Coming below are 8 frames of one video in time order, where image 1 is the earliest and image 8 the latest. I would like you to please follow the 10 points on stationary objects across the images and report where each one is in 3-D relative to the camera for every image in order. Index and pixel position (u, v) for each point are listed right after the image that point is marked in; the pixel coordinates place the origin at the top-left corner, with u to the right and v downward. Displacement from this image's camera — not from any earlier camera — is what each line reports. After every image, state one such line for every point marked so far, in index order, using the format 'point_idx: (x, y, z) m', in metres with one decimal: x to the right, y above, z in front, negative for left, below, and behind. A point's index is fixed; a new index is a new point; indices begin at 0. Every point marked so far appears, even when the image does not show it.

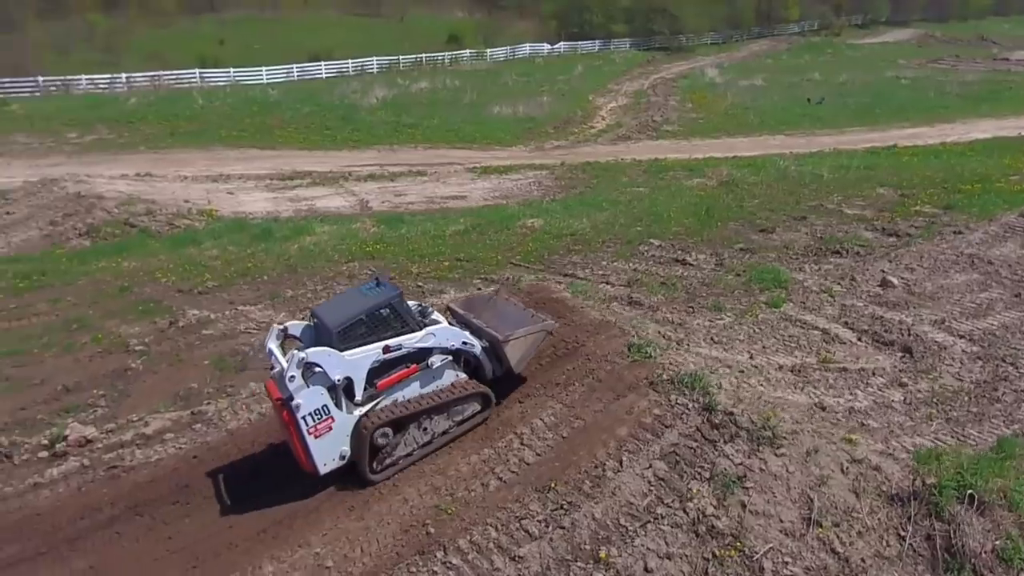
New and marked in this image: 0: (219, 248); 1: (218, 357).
0: (-6.7, +0.9, +18.6) m
1: (-4.7, -1.1, +12.8) m
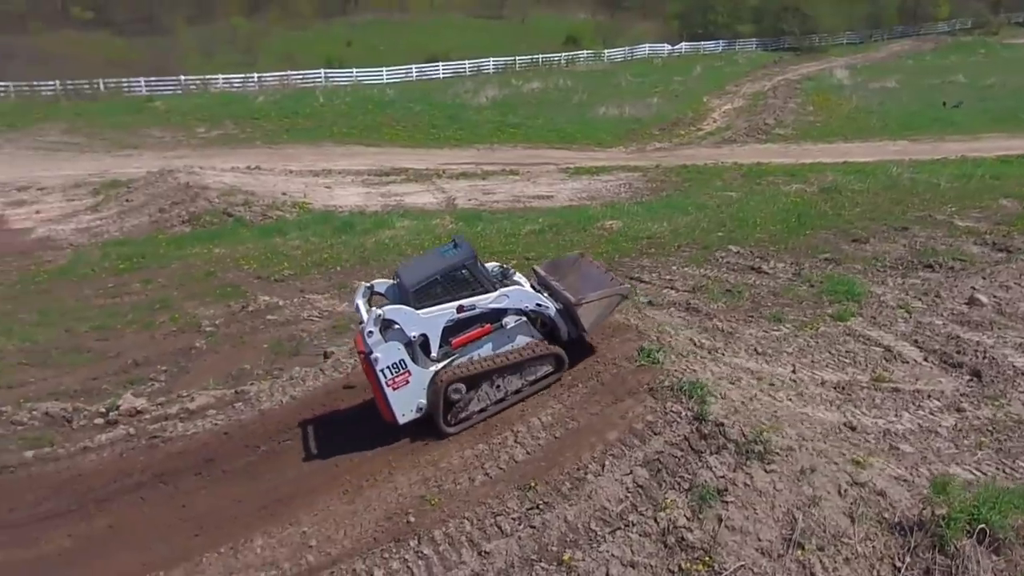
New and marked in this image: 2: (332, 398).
0: (-5.1, +1.2, +19.4) m
1: (-4.0, -0.8, +13.5) m
2: (-2.3, -1.4, +10.1) m
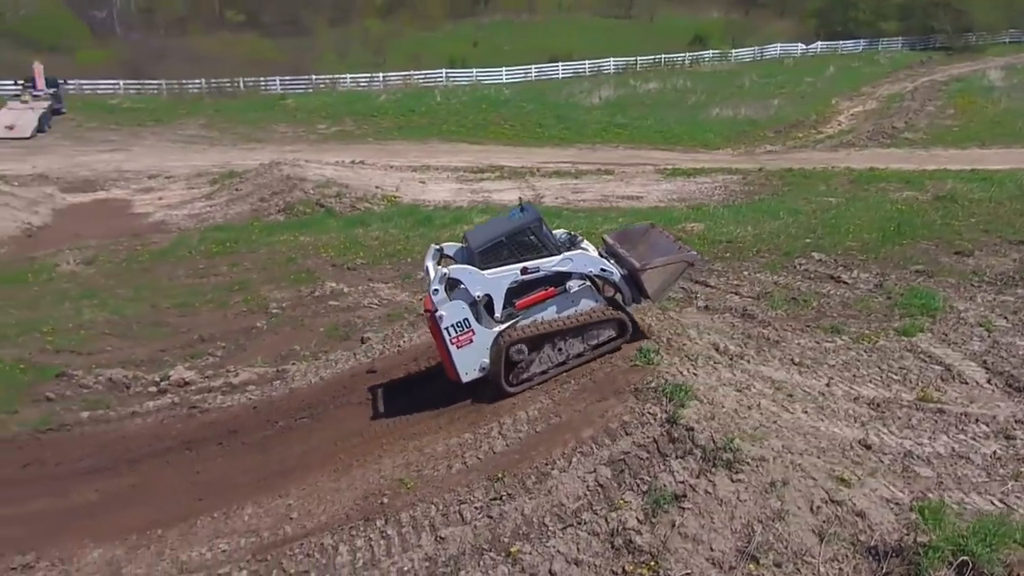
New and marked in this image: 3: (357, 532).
0: (-3.3, +1.4, +20.2) m
1: (-3.2, -0.6, +14.1) m
2: (-2.1, -1.2, +10.5) m
3: (-1.4, -2.2, +7.2) m
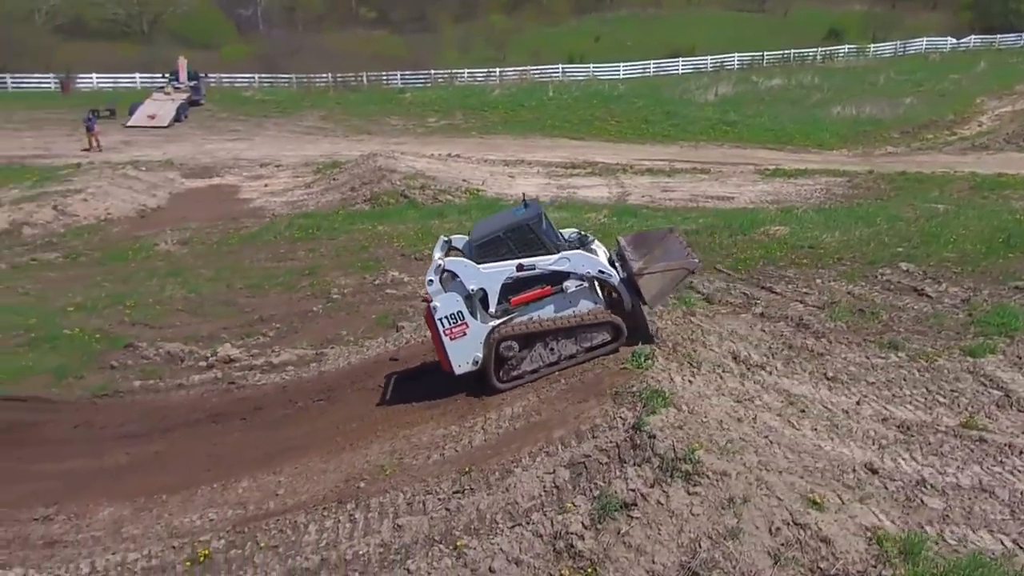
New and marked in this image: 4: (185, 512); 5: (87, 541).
0: (-1.4, +1.7, +20.5) m
1: (-2.4, -0.4, +14.5) m
2: (-1.8, -1.1, +10.8) m
3: (-1.7, -2.1, +7.4) m
4: (-3.2, -2.2, +8.0) m
5: (-4.0, -2.4, +7.6) m
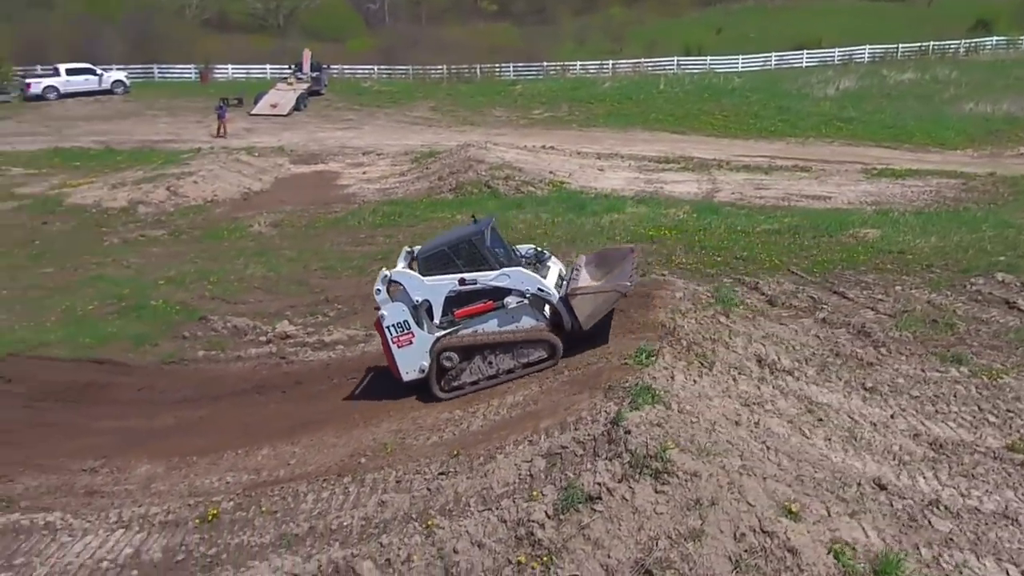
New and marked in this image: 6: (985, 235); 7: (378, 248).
0: (+0.6, +1.9, +20.7) m
1: (-1.4, -0.2, +14.9) m
2: (-1.4, -0.9, +11.1) m
3: (-1.8, -1.9, +7.8) m
4: (-3.2, -2.0, +8.6) m
5: (-4.0, -2.1, +8.3) m
6: (+11.1, +1.2, +18.9) m
7: (-3.1, +0.9, +18.3) m
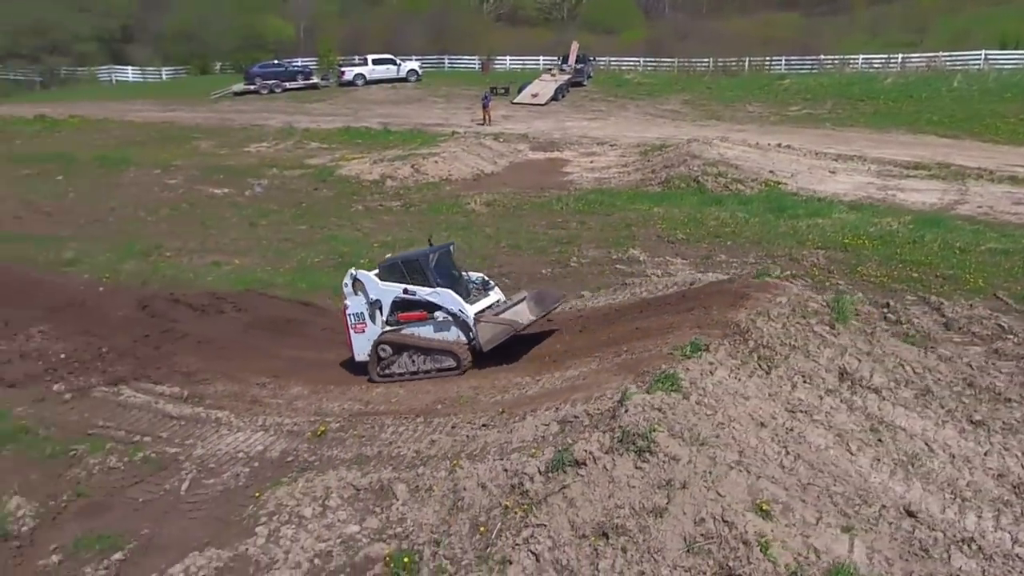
0: (+5.6, +1.9, +20.5) m
1: (+1.7, +0.1, +15.8) m
2: (+0.4, -0.6, +12.2) m
3: (-1.2, -1.5, +9.3) m
4: (-2.3, -1.5, +10.4) m
5: (-3.2, -1.5, +10.5) m
6: (+14.8, +0.2, +15.3) m
7: (+1.3, +1.3, +19.5) m
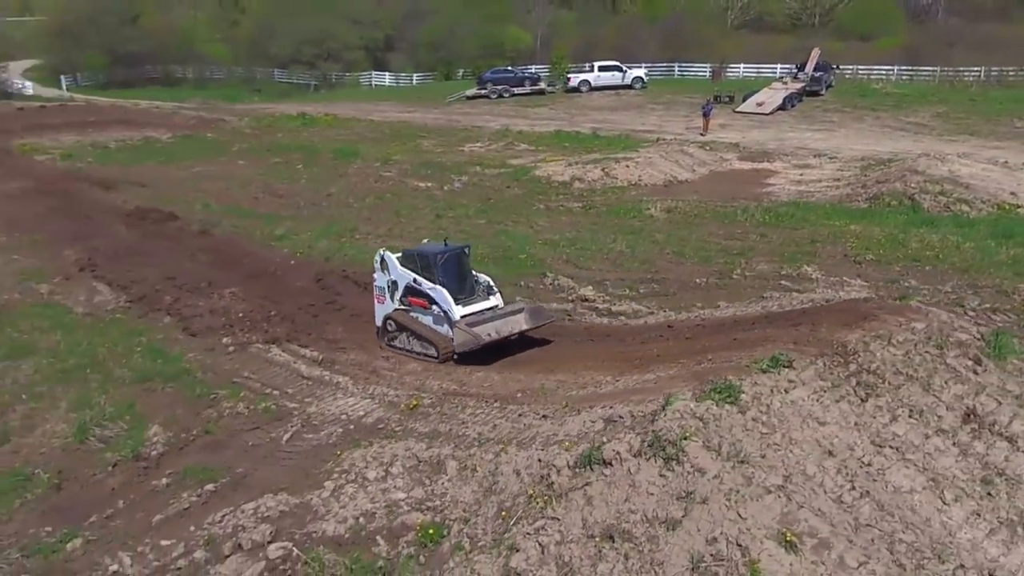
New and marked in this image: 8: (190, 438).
0: (+9.8, +1.2, +18.2) m
1: (+4.6, -0.2, +14.8) m
2: (+2.2, -0.6, +11.8) m
3: (-0.3, -1.4, +9.4) m
4: (-1.0, -1.2, +10.9) m
5: (-1.8, -1.2, +11.2) m
6: (+16.9, -1.2, +10.5) m
7: (+5.4, +1.0, +18.4) m
8: (-4.0, -1.9, +9.9) m
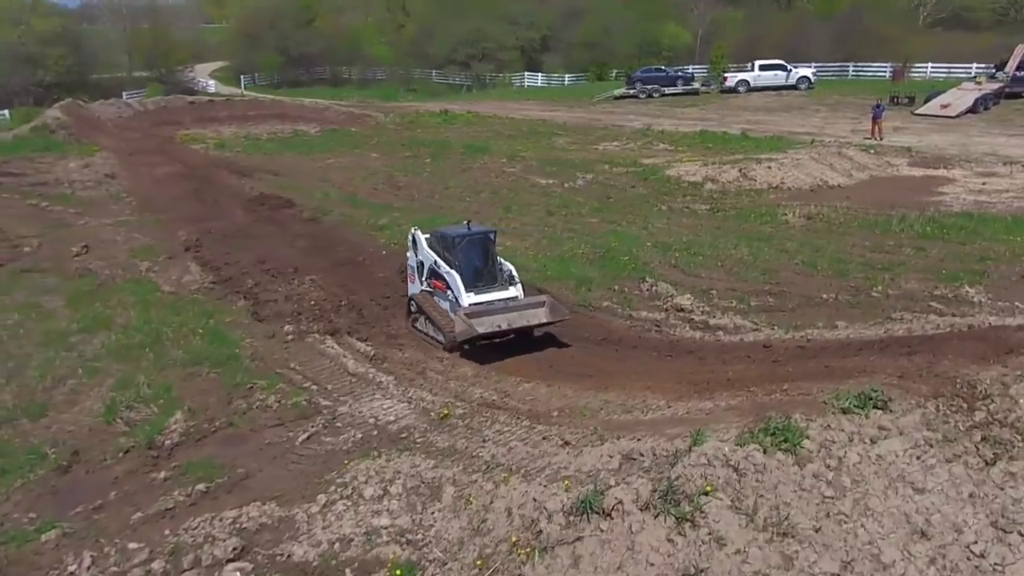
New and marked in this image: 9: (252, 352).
0: (+11.8, +0.5, +14.6) m
1: (+6.0, -0.5, +12.3) m
2: (+3.0, -0.7, +9.8) m
3: (+0.1, -1.3, +8.0) m
4: (-0.3, -1.2, +9.5) m
5: (-1.0, -1.1, +10.0) m
6: (+17.2, -2.2, +5.7) m
7: (+7.6, +0.5, +15.7) m
8: (-3.5, -1.6, +9.2) m
9: (-3.7, -0.9, +11.3) m
